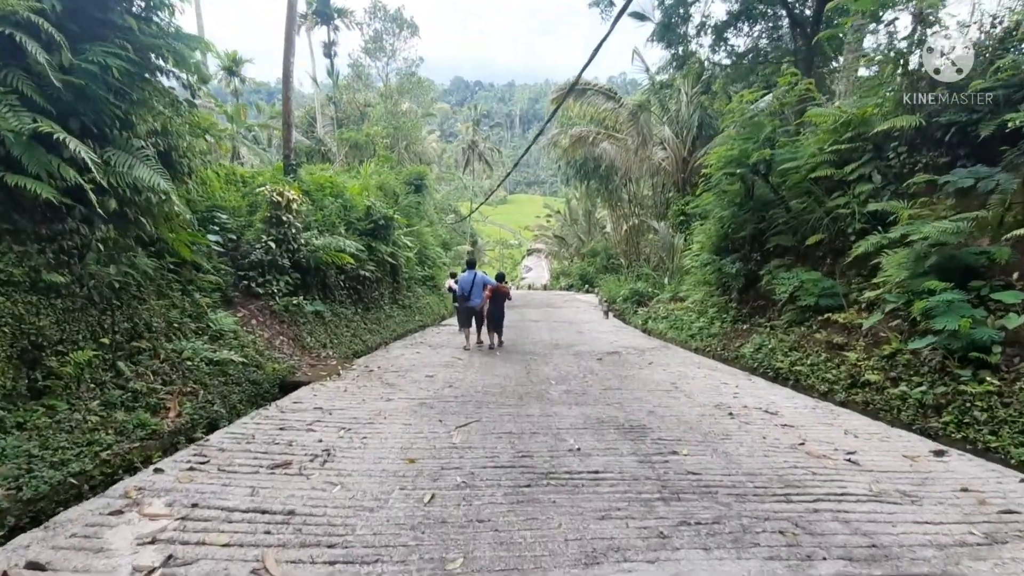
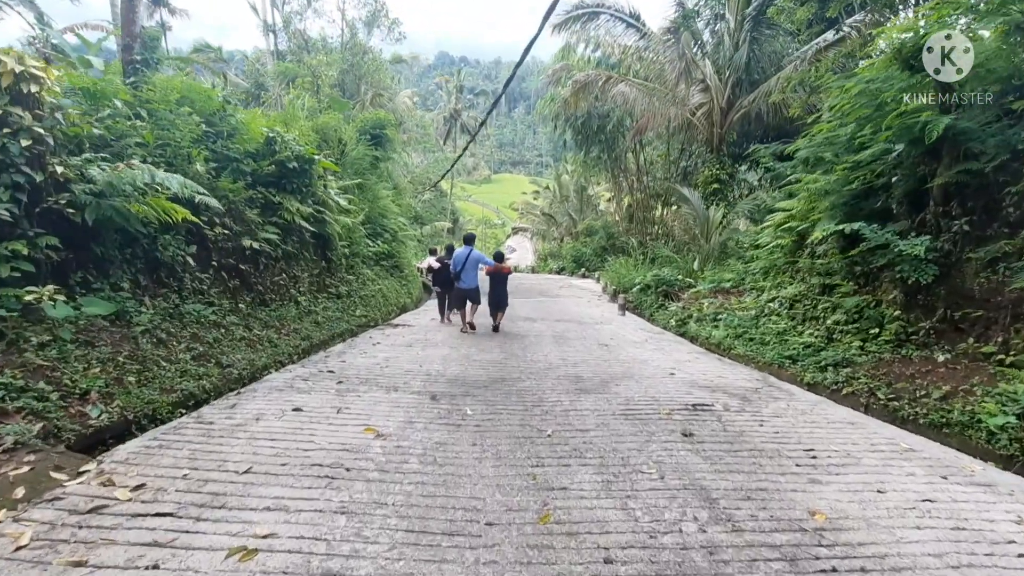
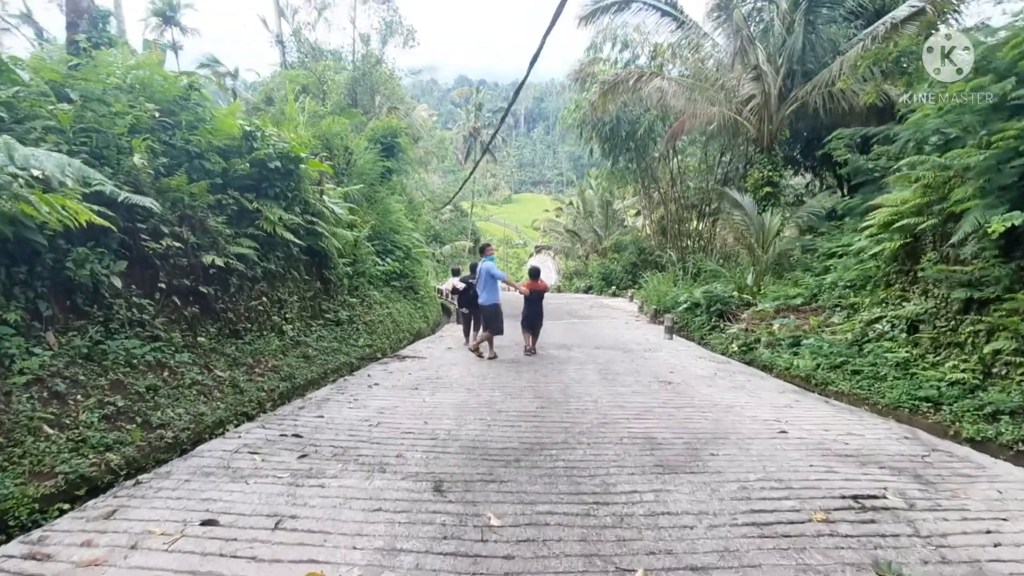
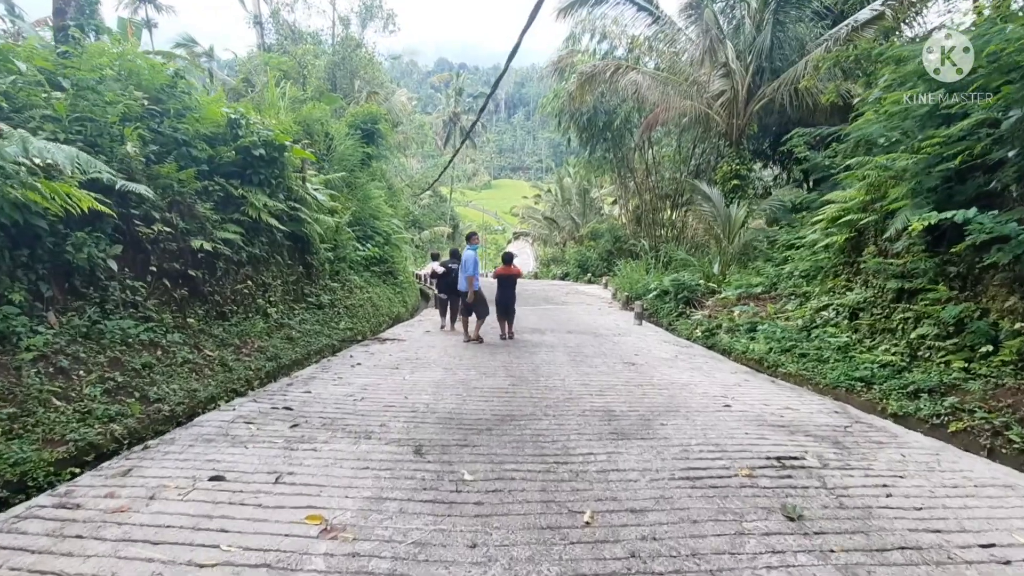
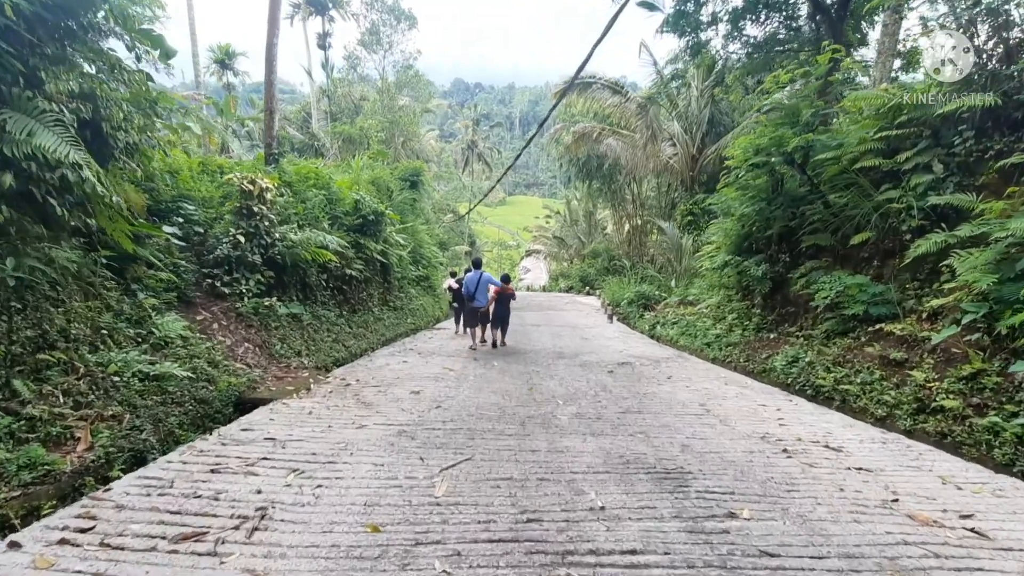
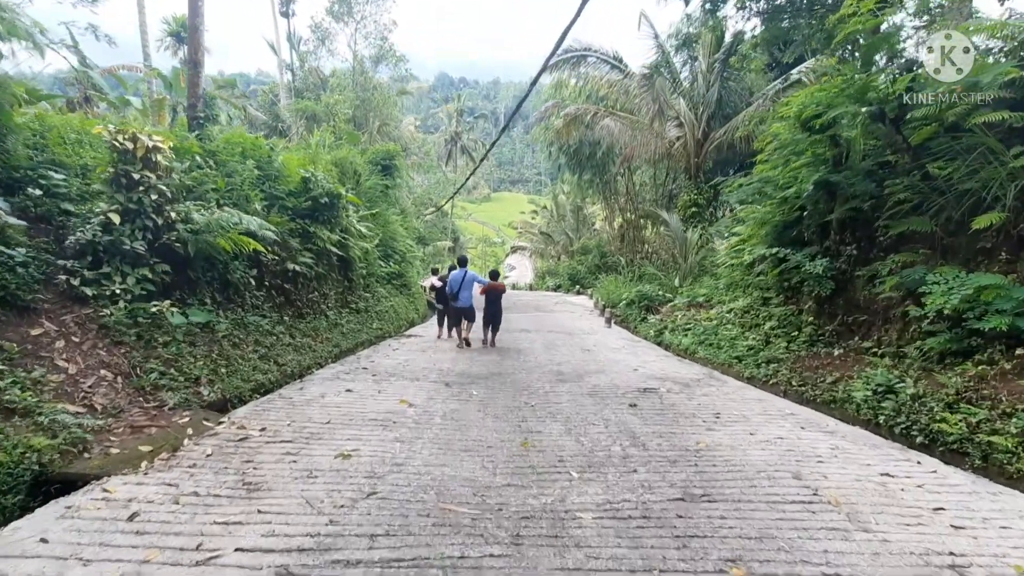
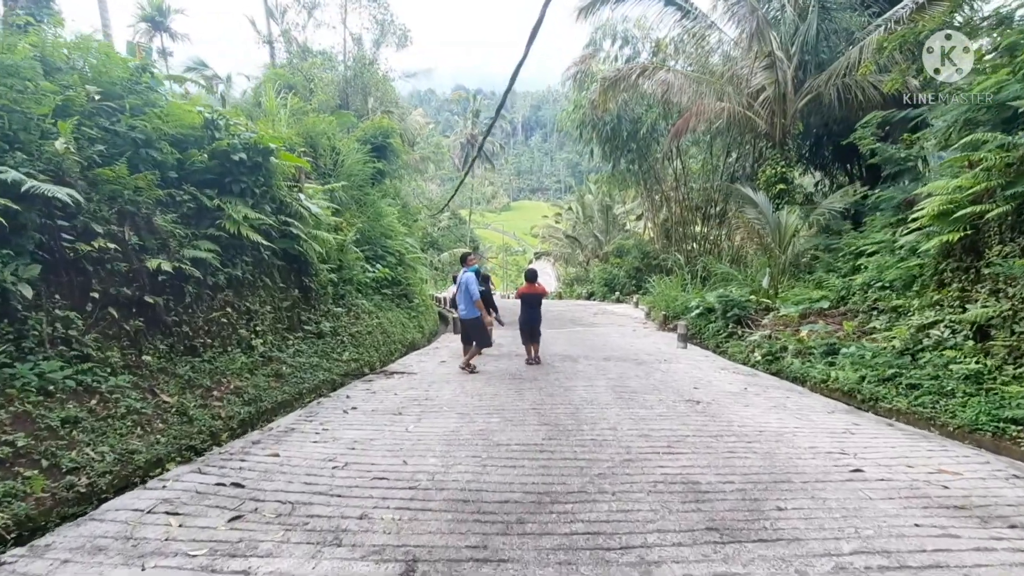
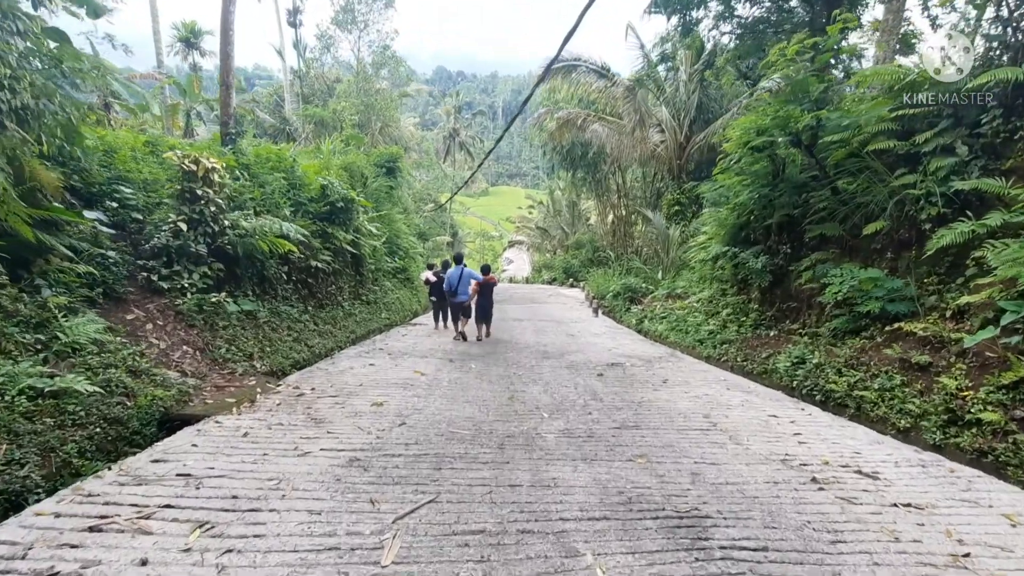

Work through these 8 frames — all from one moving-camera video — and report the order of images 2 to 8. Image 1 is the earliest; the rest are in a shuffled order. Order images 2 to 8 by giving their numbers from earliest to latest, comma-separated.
5, 8, 6, 2, 4, 3, 7
